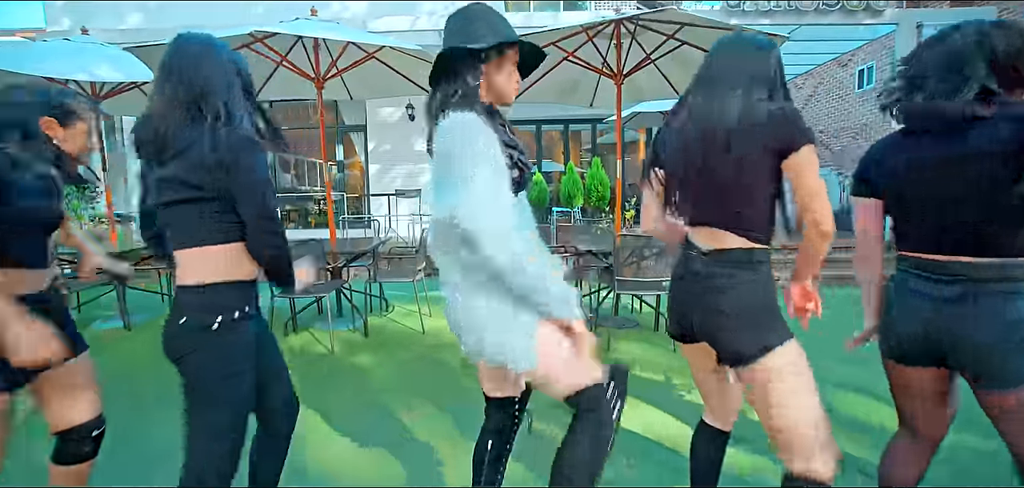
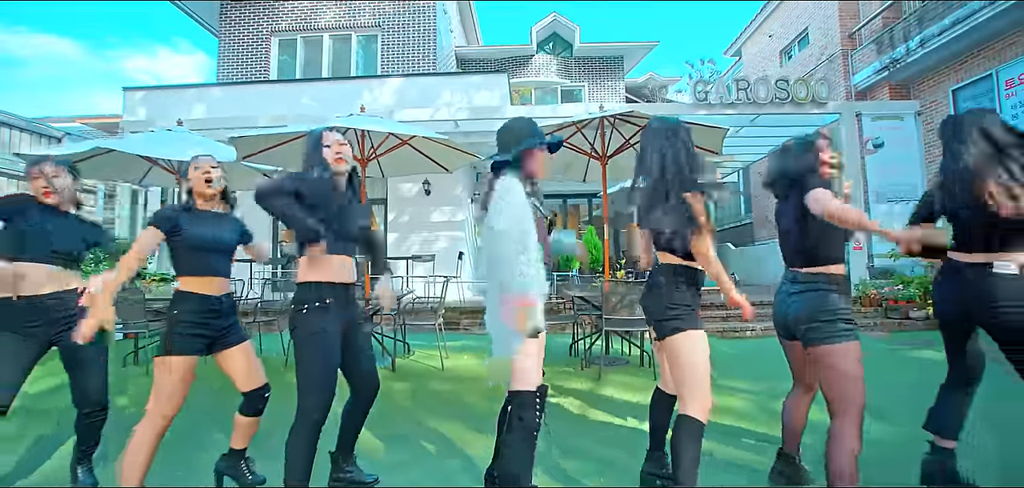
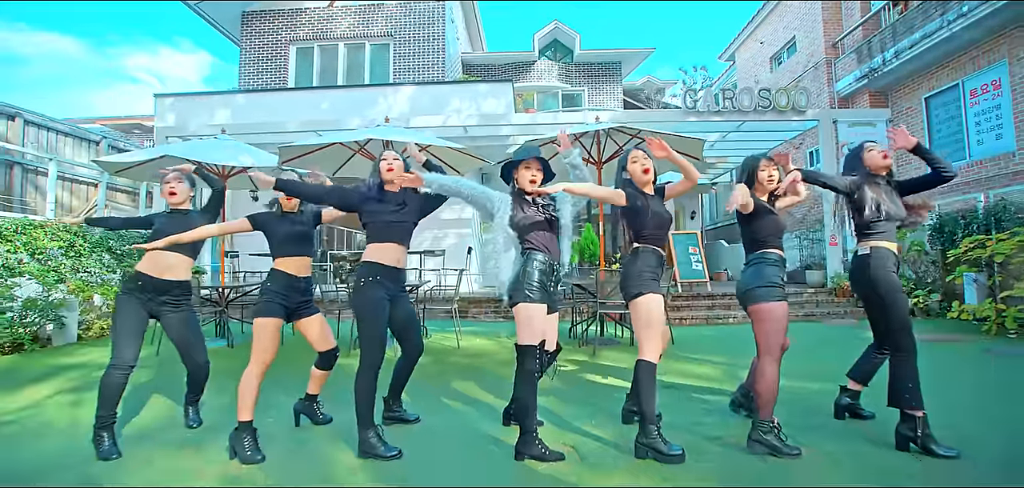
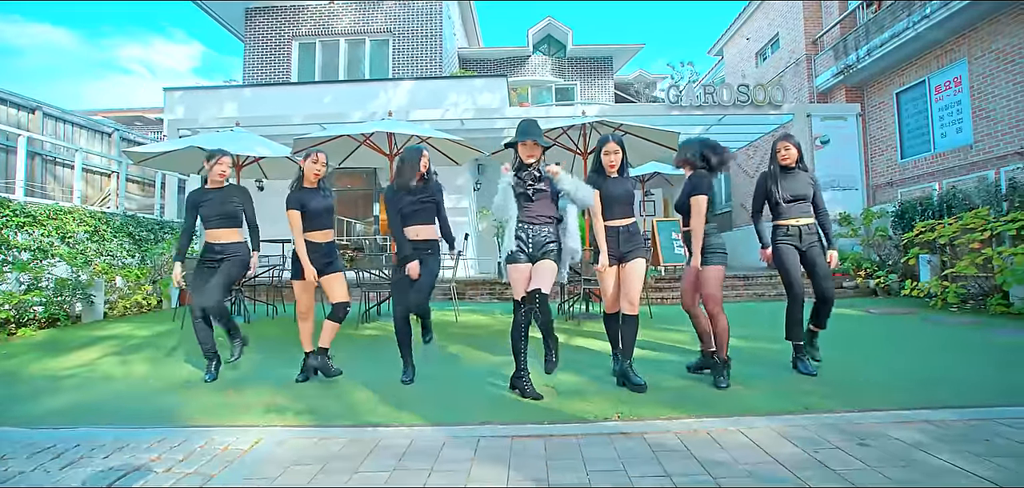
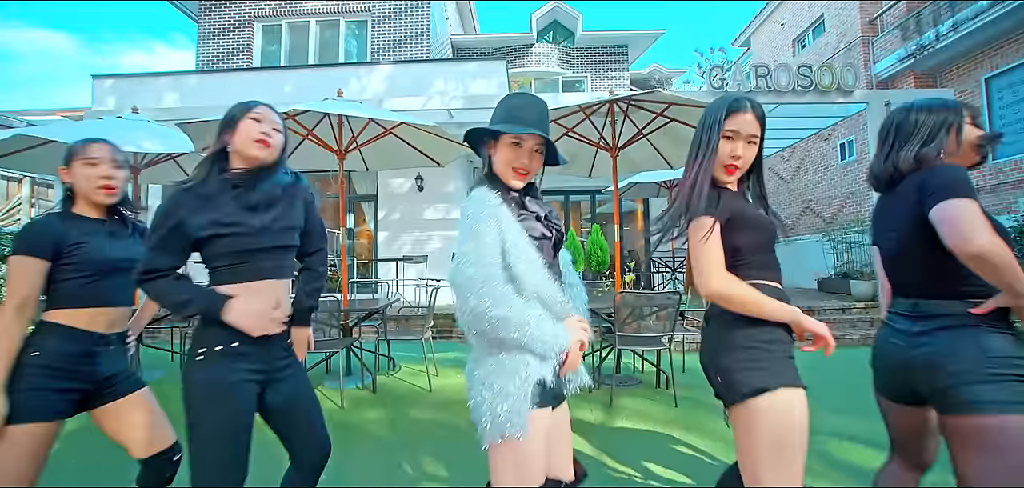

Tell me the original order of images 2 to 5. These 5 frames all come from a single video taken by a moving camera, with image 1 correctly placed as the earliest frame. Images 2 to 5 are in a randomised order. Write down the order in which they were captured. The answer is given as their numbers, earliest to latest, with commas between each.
5, 2, 3, 4
